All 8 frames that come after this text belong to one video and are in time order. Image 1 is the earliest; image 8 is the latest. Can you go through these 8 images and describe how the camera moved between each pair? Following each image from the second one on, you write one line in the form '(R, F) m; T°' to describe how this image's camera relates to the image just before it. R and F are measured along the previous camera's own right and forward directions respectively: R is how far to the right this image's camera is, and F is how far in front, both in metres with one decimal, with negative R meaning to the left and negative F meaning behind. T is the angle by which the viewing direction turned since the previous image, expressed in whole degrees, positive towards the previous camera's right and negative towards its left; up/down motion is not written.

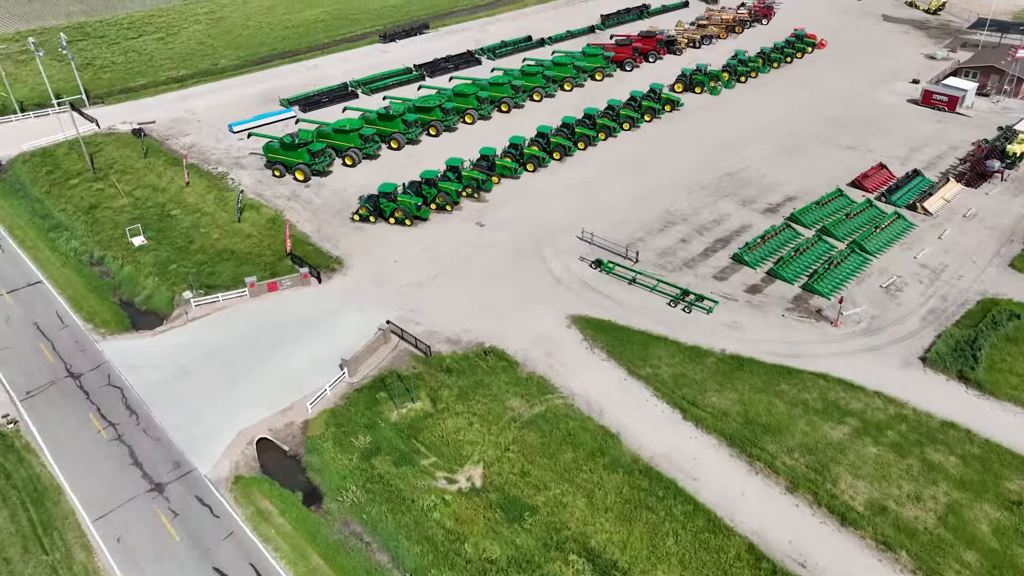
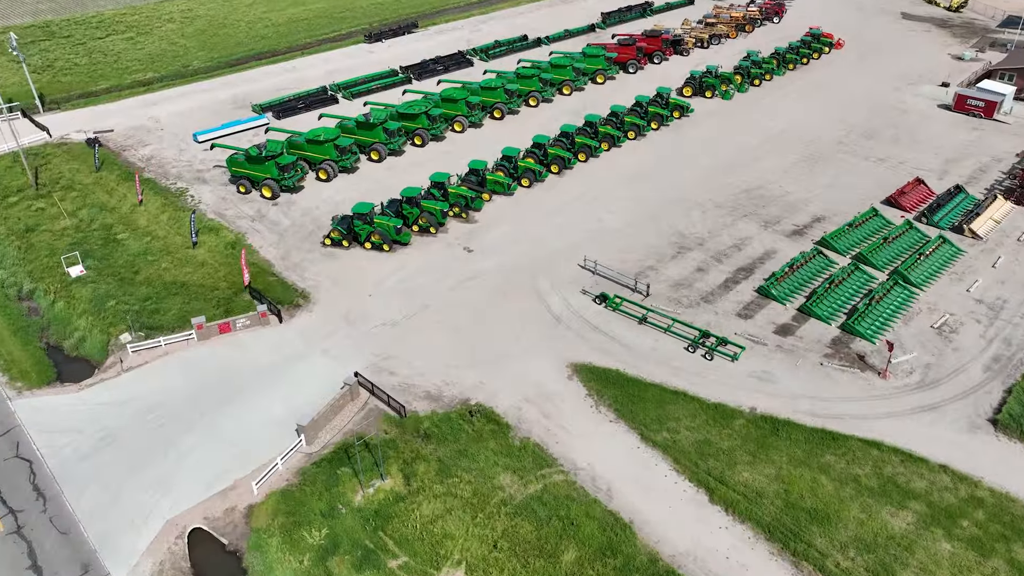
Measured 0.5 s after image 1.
(+0.2, +4.1) m; 0°
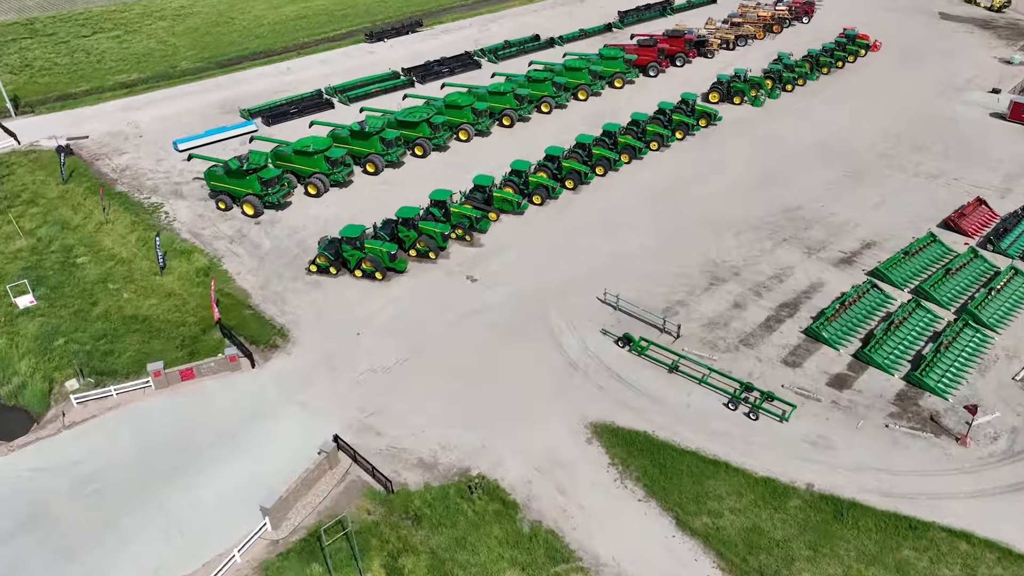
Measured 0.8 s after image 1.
(0.0, +3.6) m; -1°
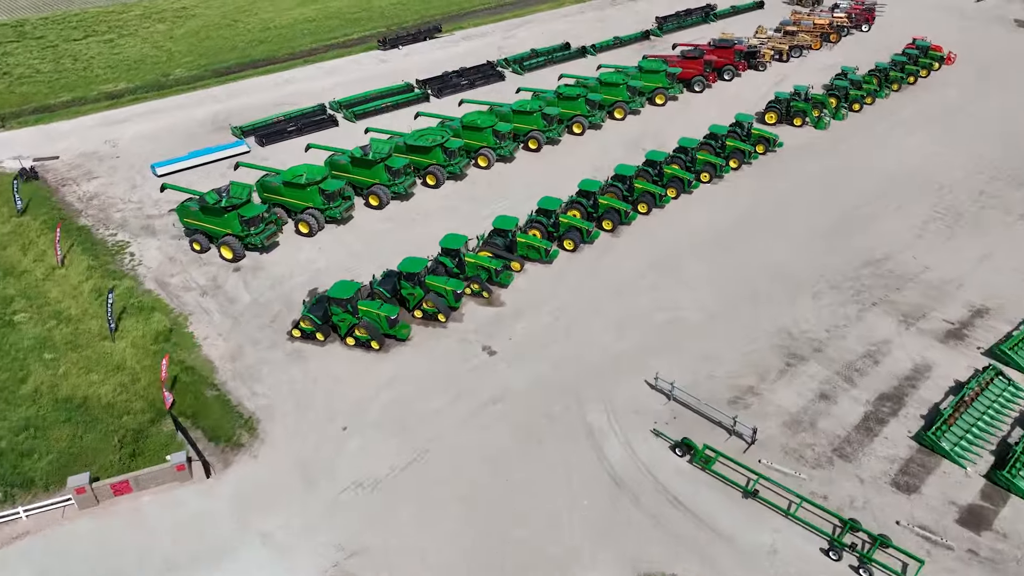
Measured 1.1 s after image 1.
(-0.2, +5.1) m; -1°
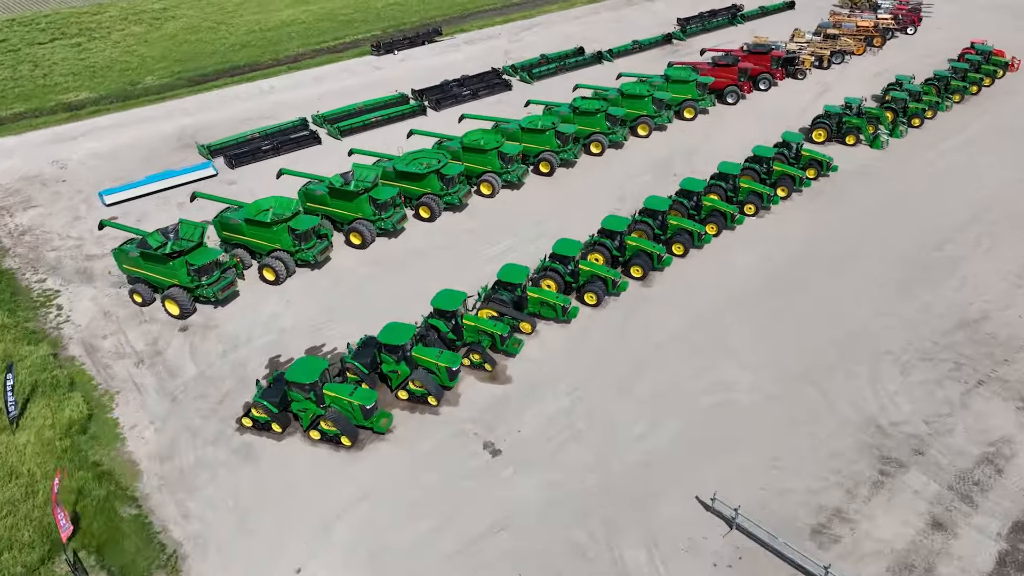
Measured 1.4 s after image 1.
(-0.1, +4.9) m; 0°
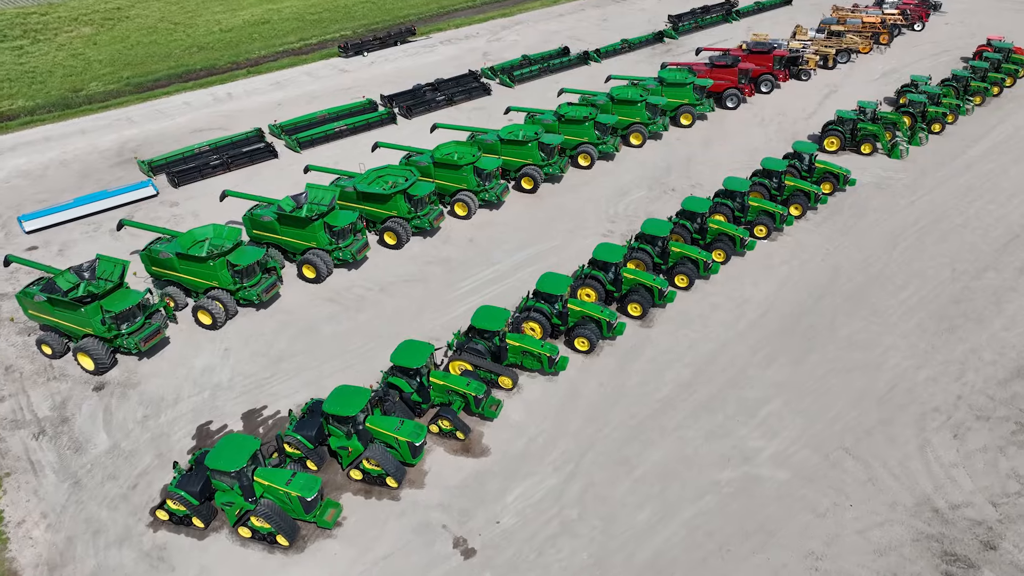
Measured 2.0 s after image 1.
(+0.2, +3.3) m; +1°
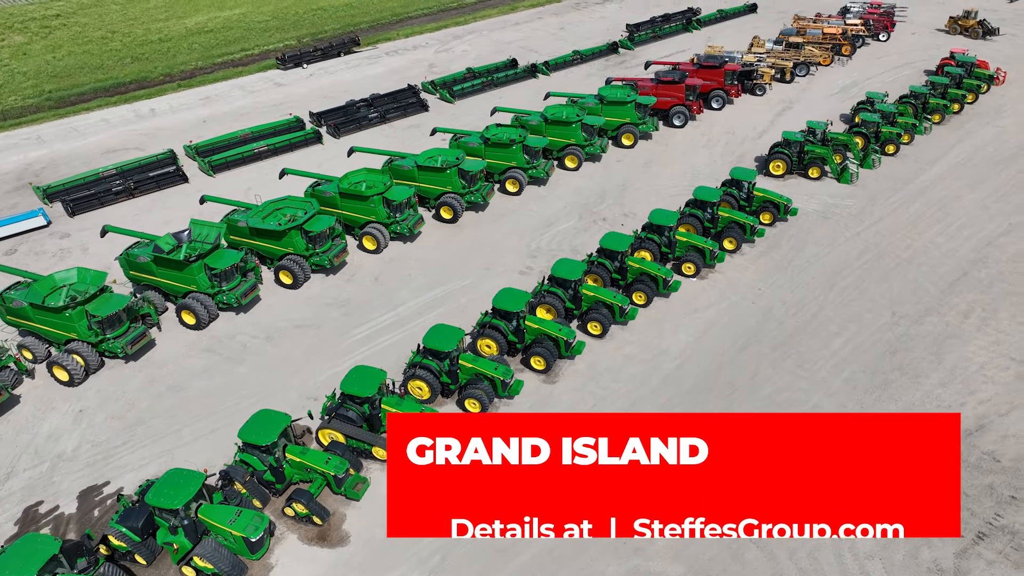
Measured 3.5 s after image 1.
(+2.2, +1.8) m; 0°
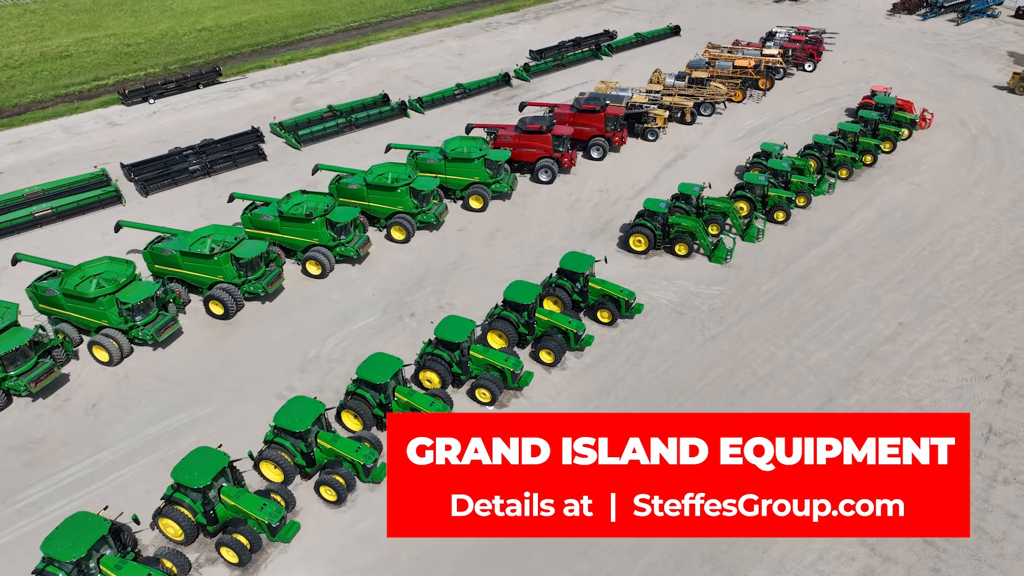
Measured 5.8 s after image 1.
(+5.0, +4.5) m; 0°
